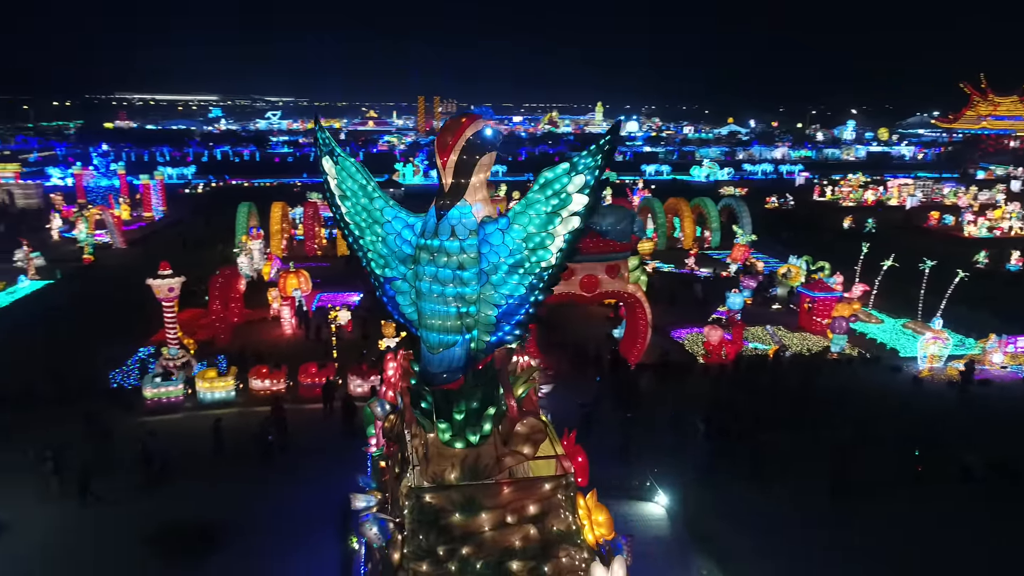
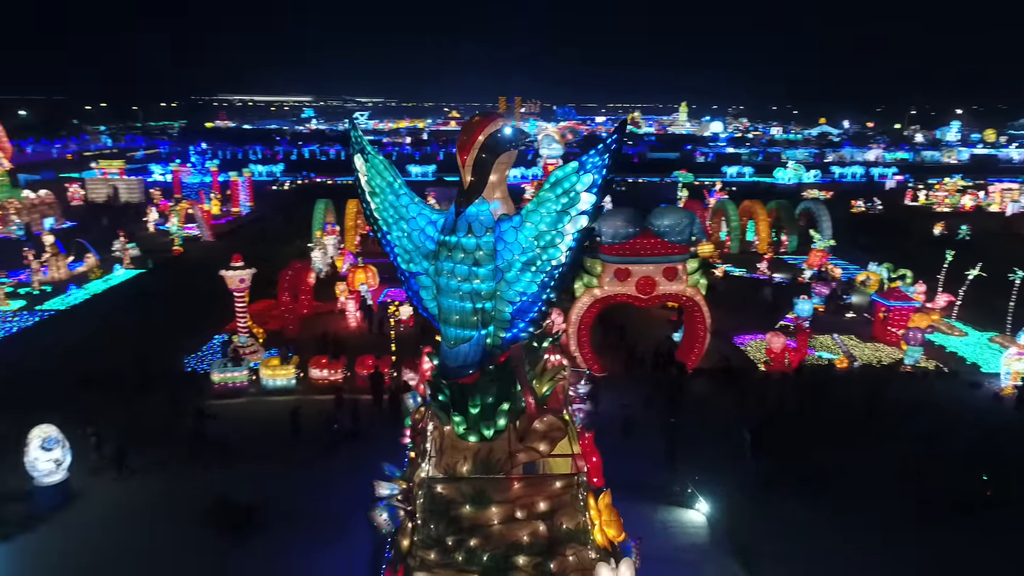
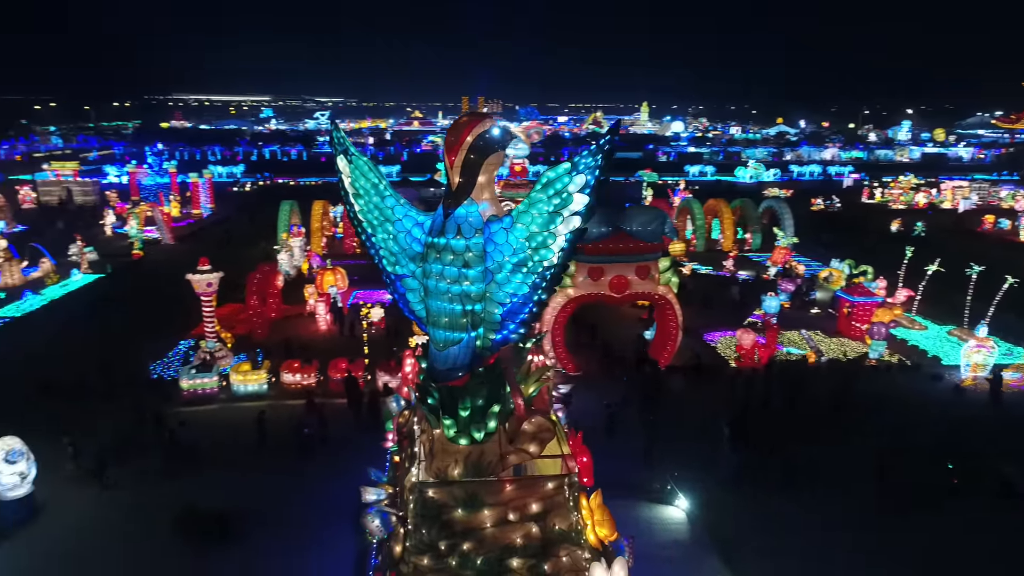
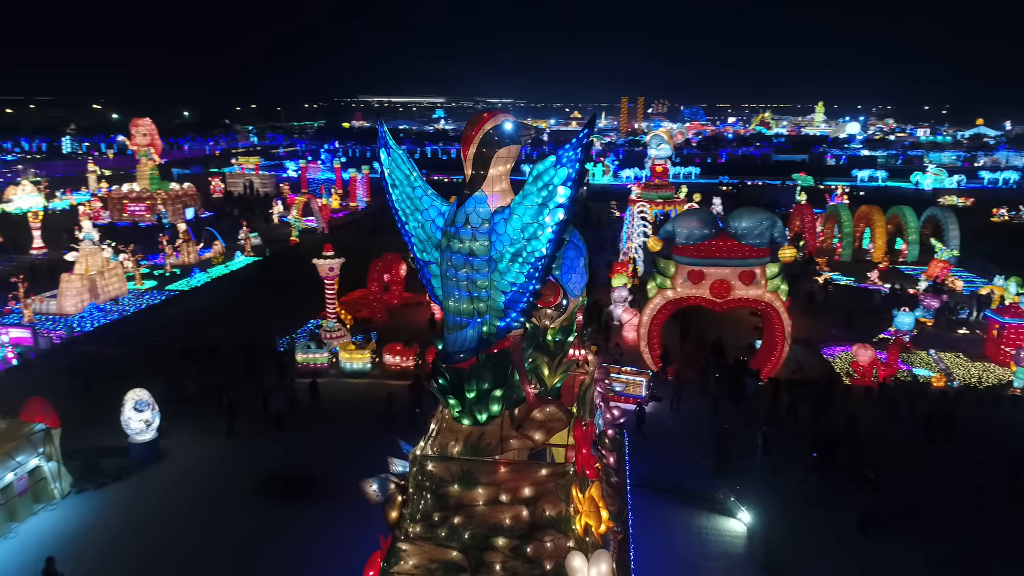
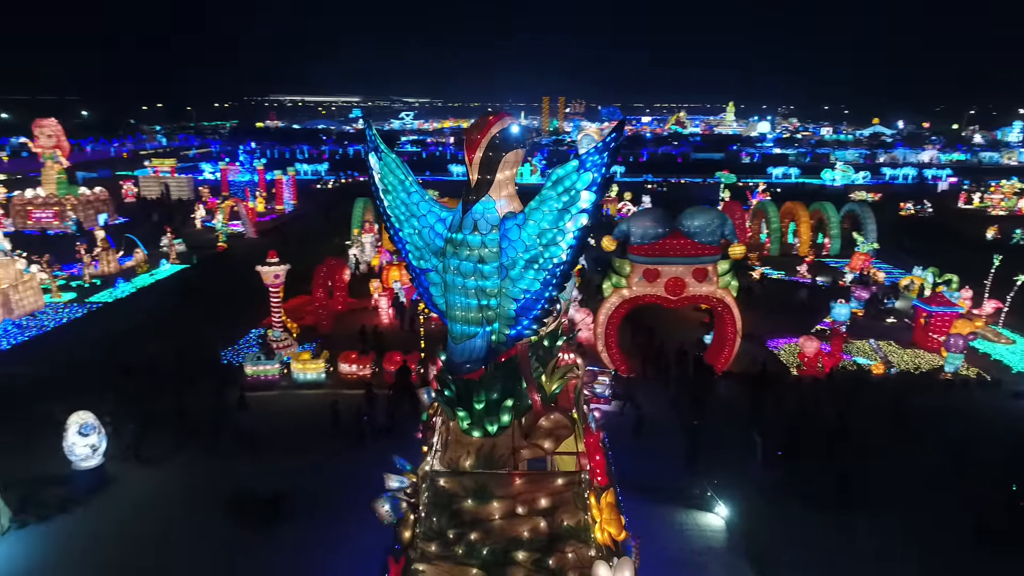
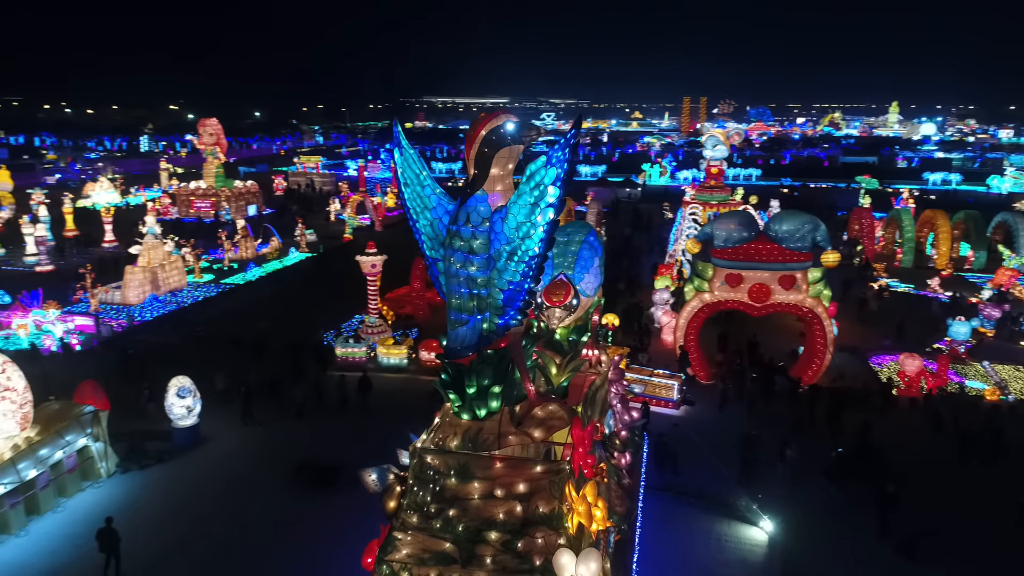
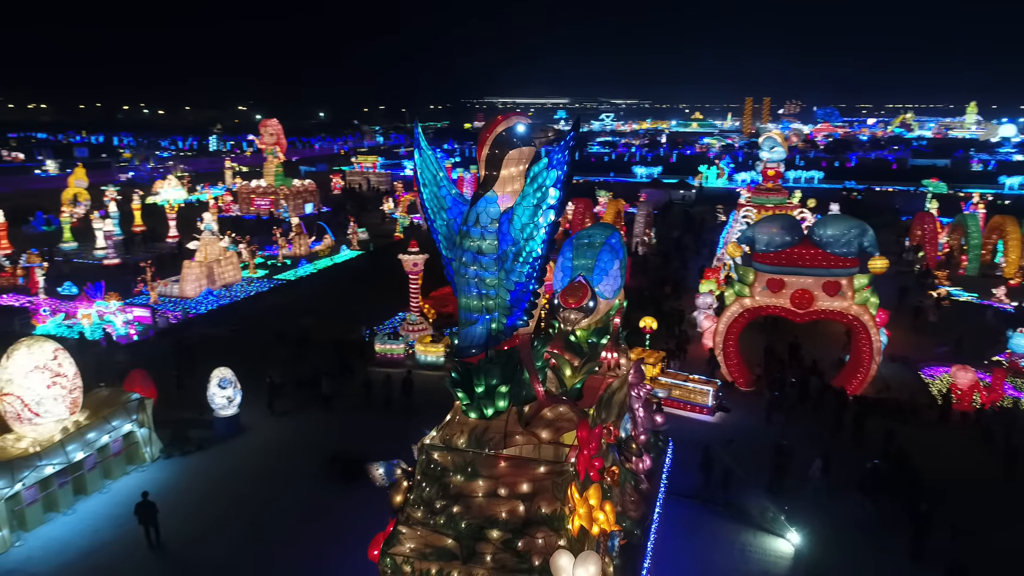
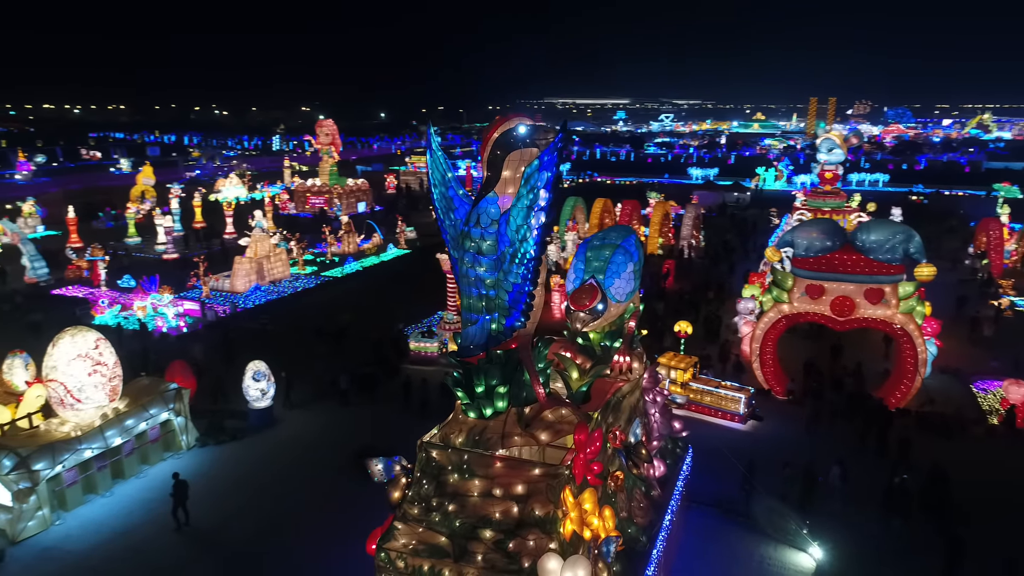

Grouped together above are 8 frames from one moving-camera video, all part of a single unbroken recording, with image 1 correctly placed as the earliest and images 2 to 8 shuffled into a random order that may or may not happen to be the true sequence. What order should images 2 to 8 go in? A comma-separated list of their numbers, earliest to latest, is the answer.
3, 2, 5, 4, 6, 7, 8
